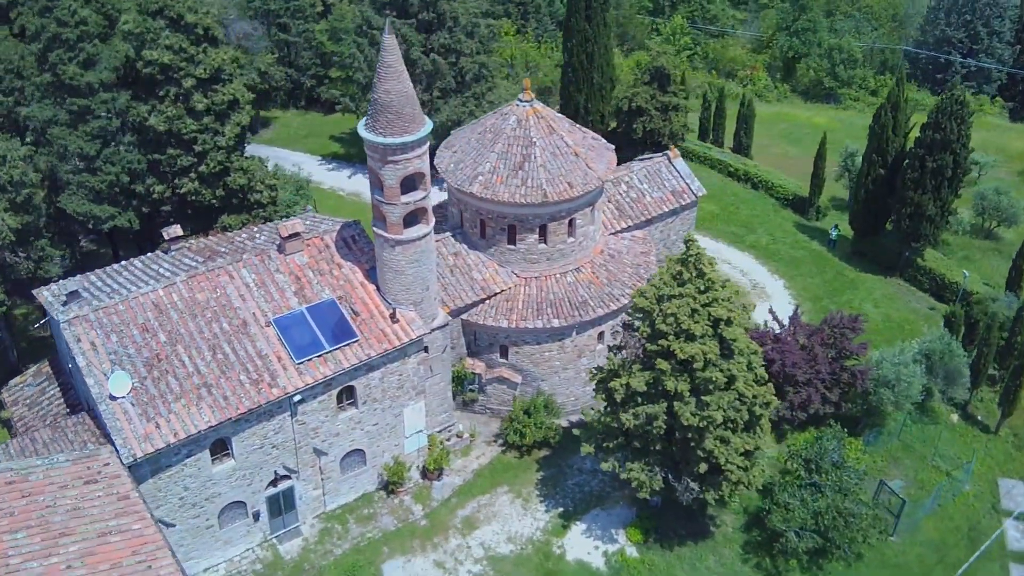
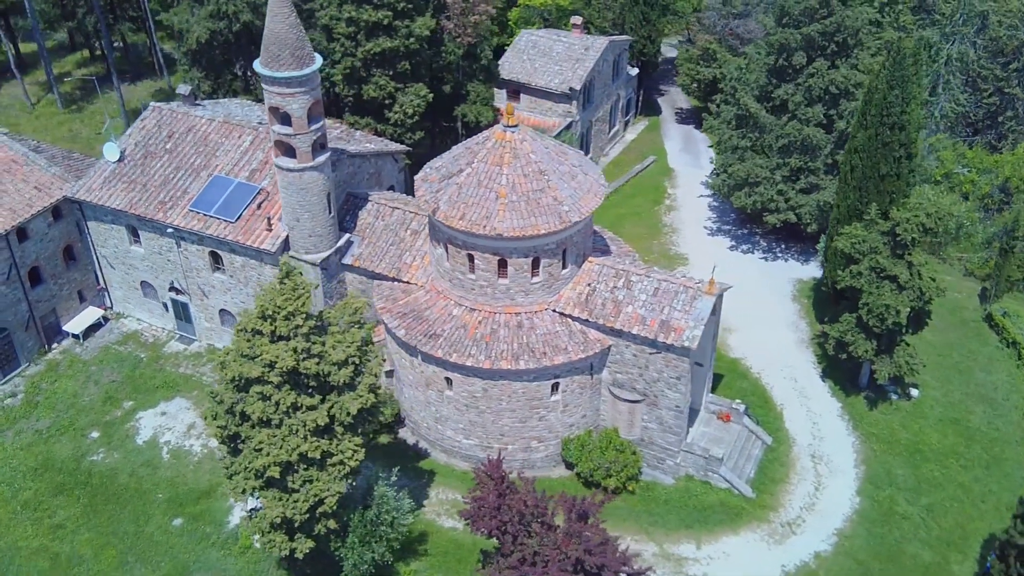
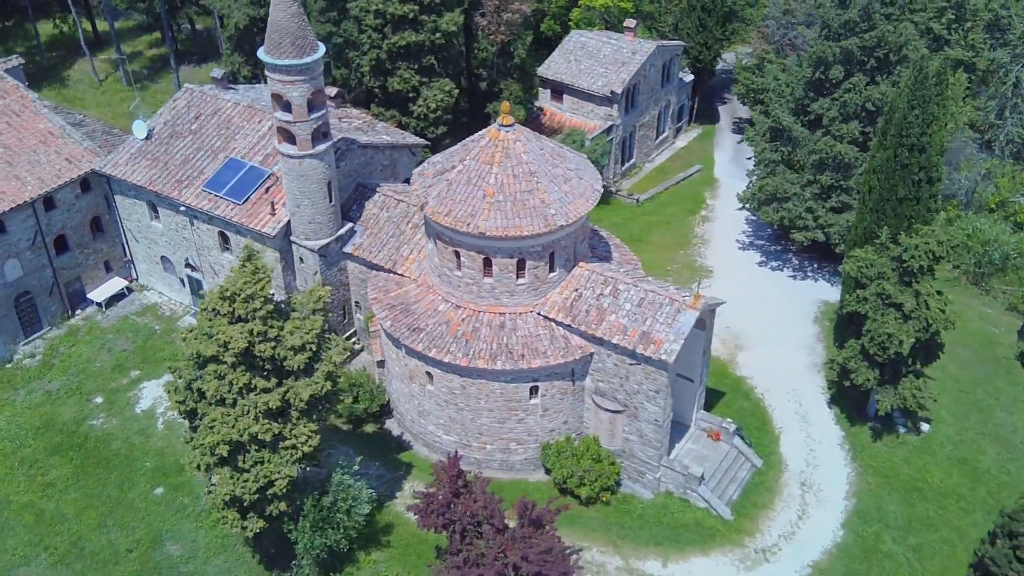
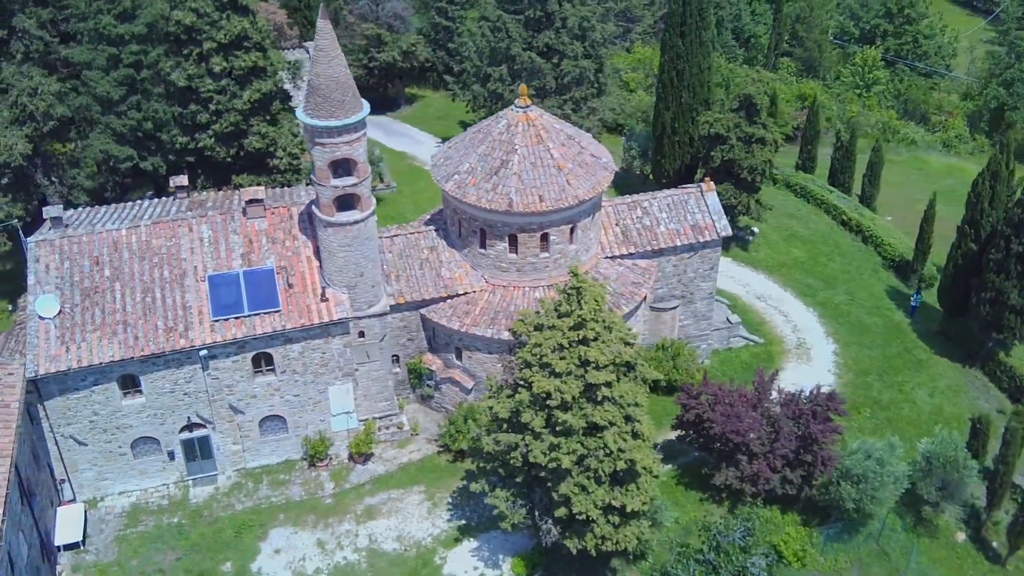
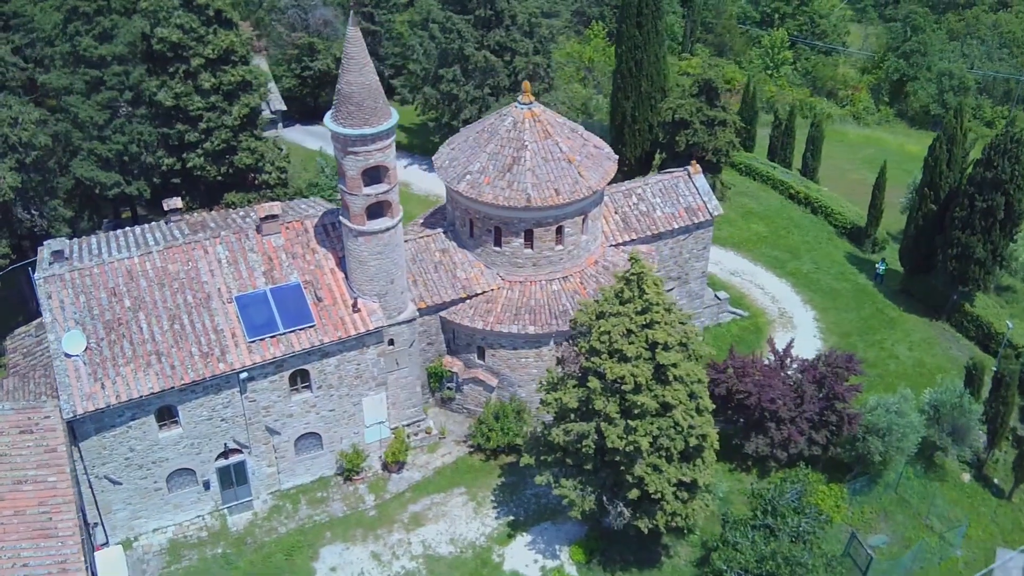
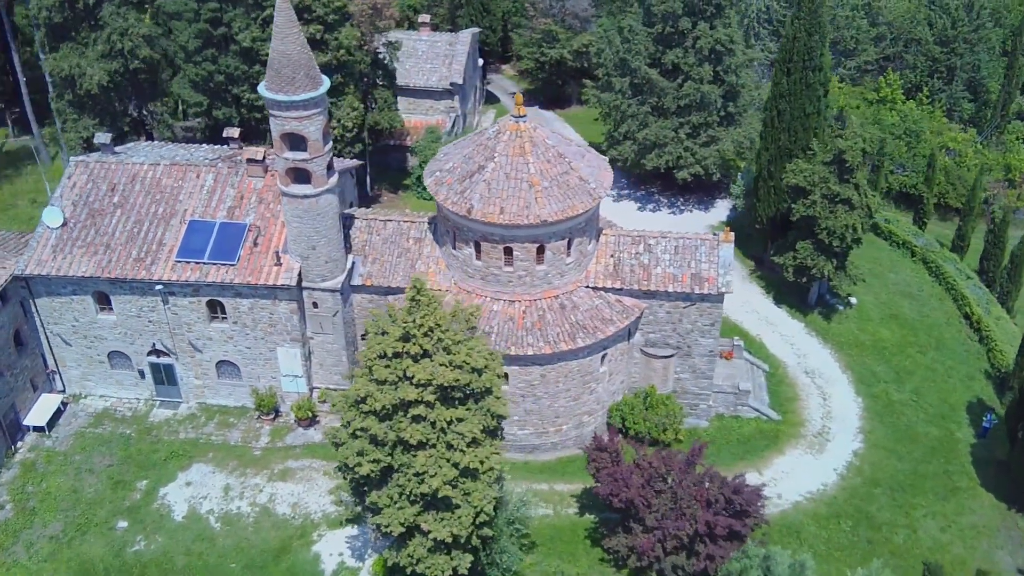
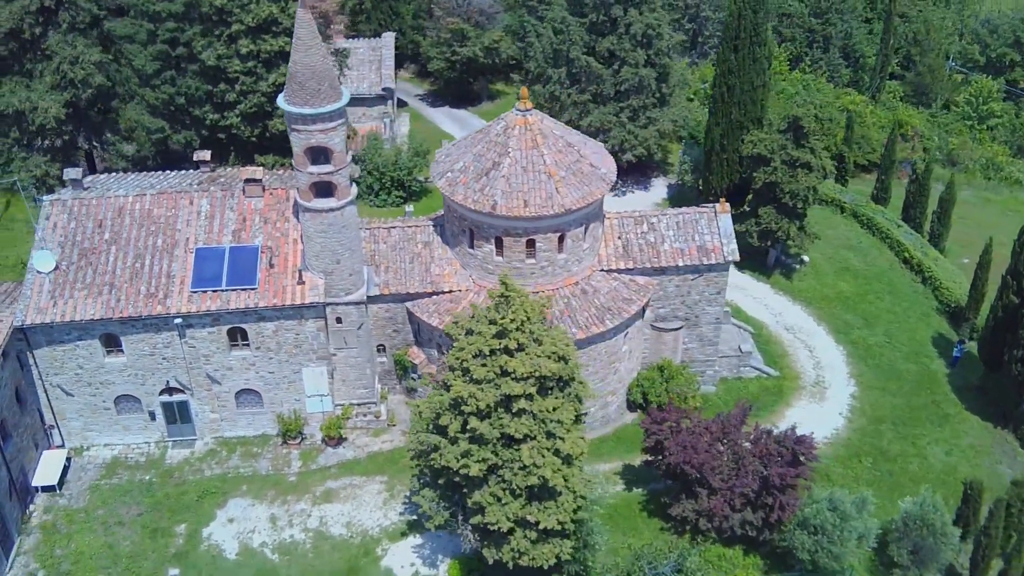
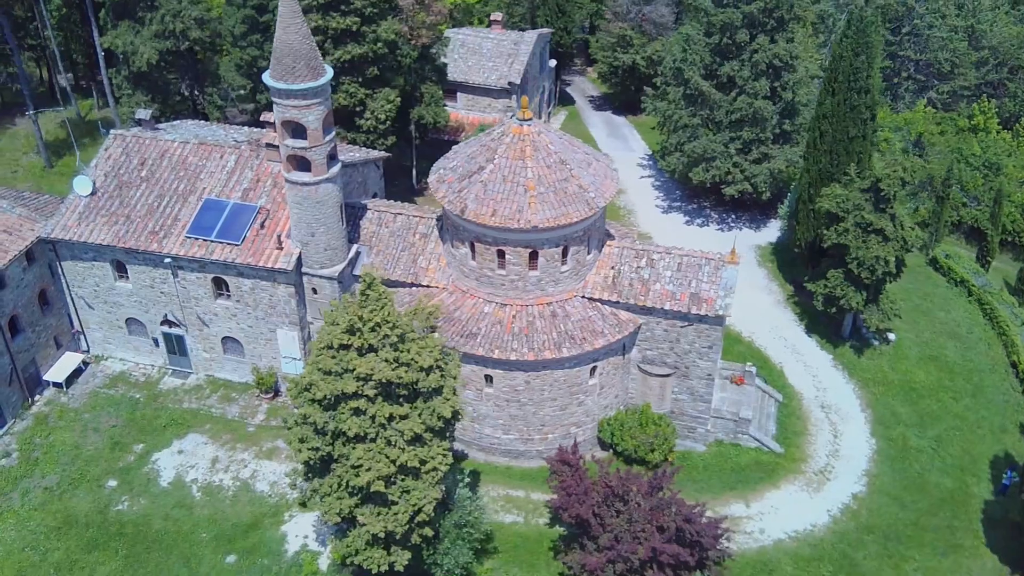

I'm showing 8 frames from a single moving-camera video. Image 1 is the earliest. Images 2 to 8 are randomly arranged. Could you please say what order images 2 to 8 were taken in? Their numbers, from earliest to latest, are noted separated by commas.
5, 4, 7, 6, 8, 2, 3
